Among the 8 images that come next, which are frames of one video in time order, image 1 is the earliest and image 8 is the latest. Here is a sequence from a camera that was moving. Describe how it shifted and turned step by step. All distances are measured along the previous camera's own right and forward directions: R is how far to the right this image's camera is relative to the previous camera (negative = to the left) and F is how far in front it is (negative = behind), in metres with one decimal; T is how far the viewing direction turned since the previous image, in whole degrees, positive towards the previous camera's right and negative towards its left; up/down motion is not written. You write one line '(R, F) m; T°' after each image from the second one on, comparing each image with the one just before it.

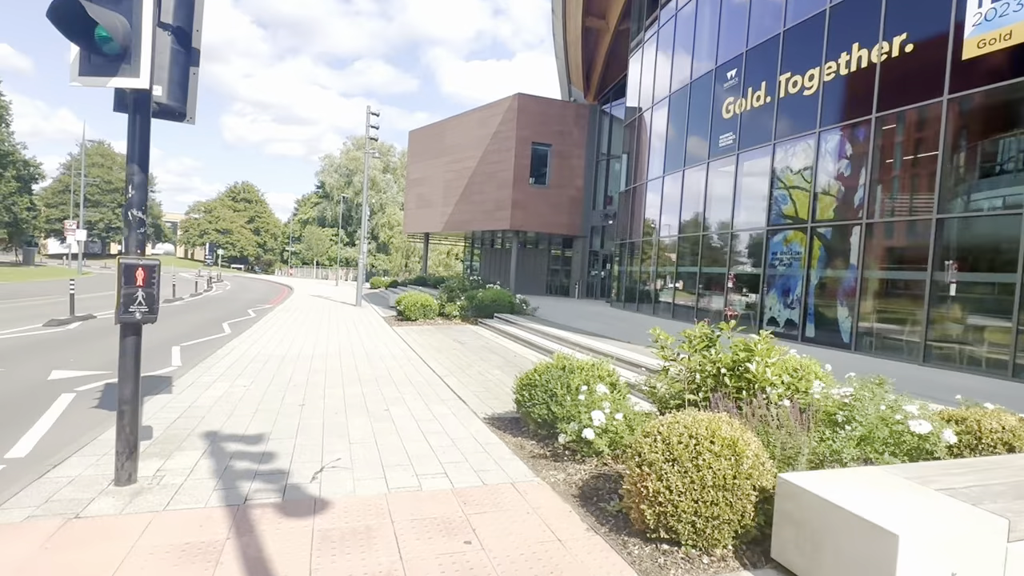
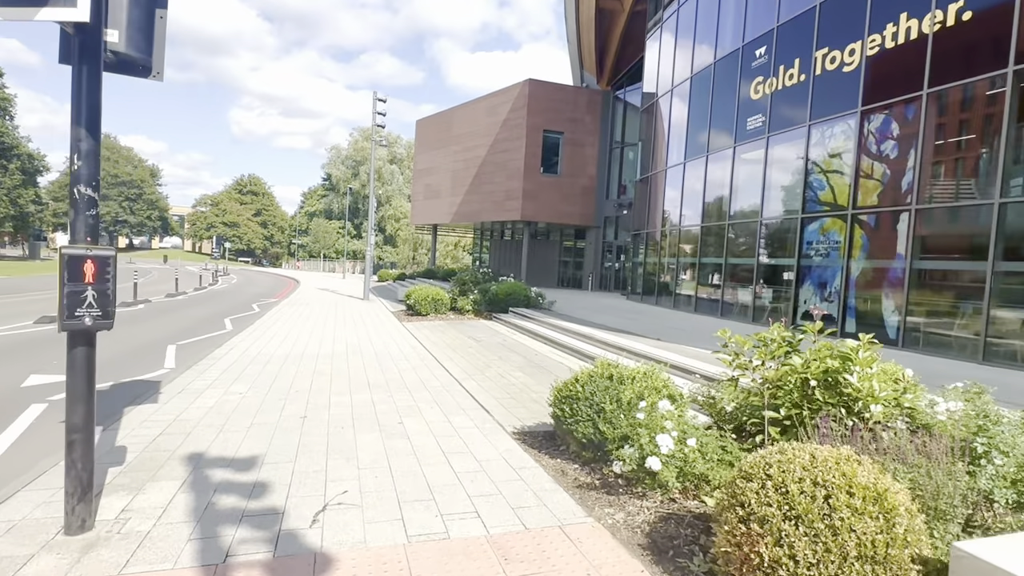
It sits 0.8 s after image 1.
(-0.2, +0.8) m; -1°
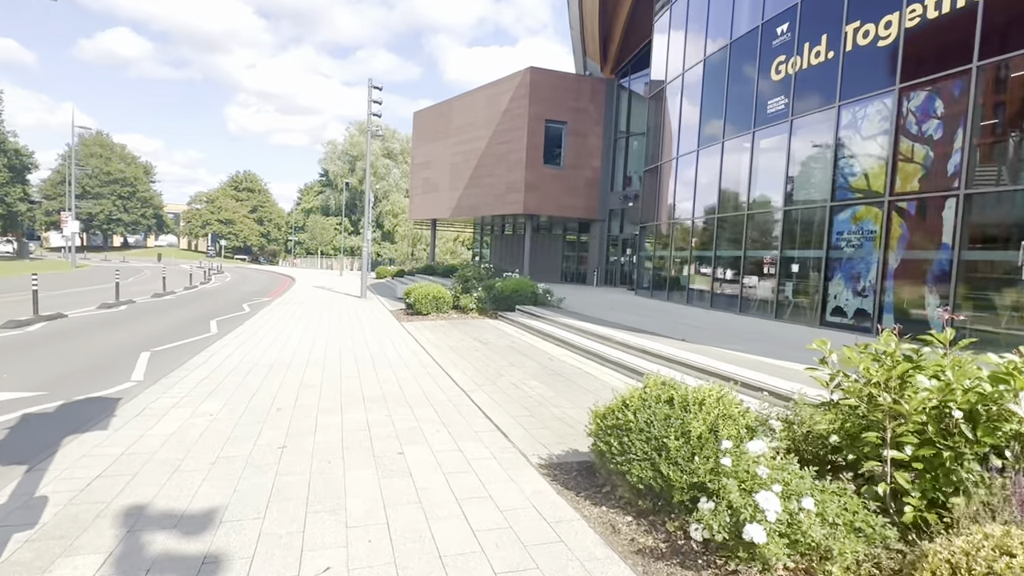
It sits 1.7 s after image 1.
(-0.2, +1.0) m; 0°
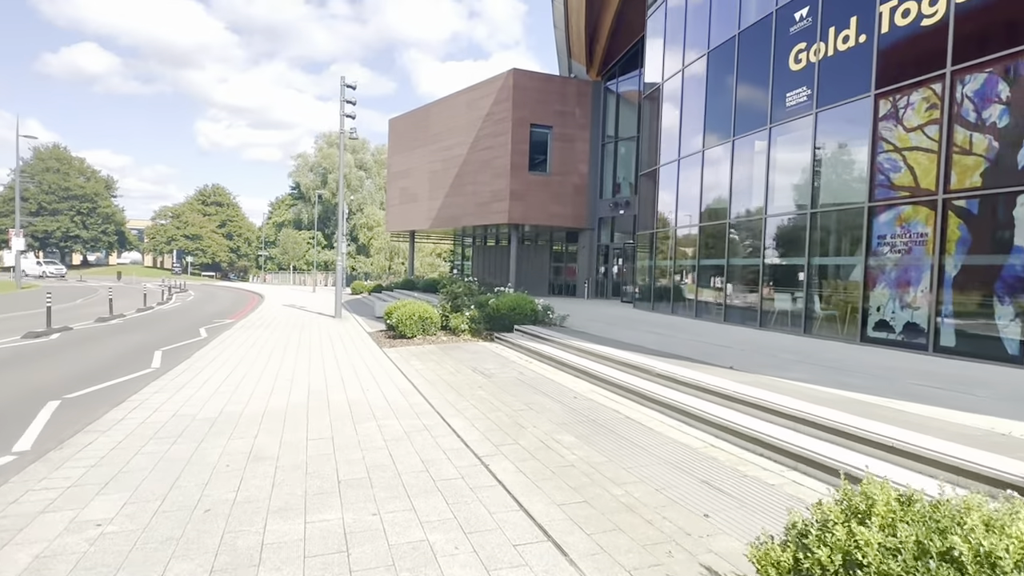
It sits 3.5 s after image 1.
(-0.5, +1.8) m; +2°
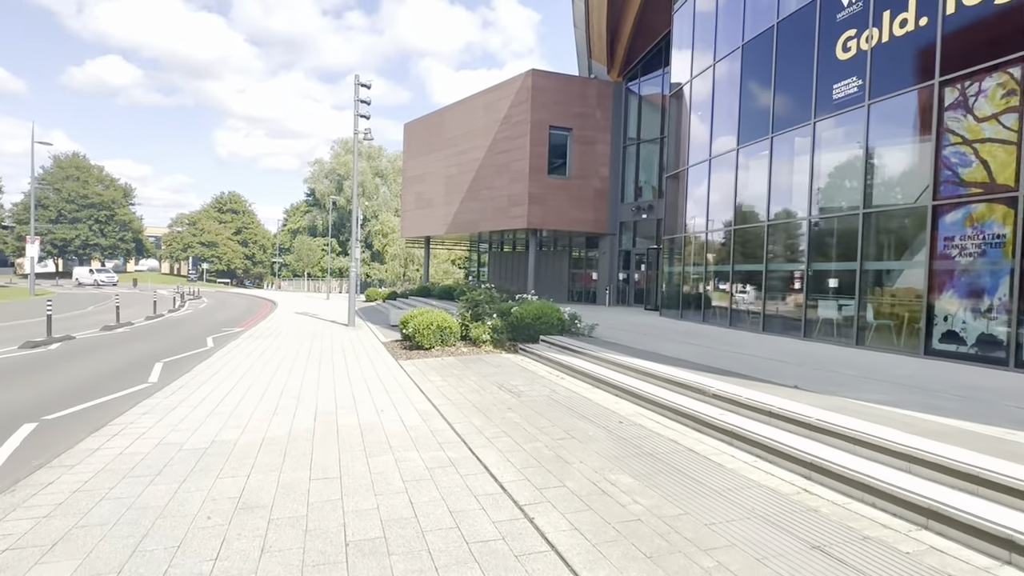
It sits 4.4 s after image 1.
(-0.3, +0.9) m; -1°
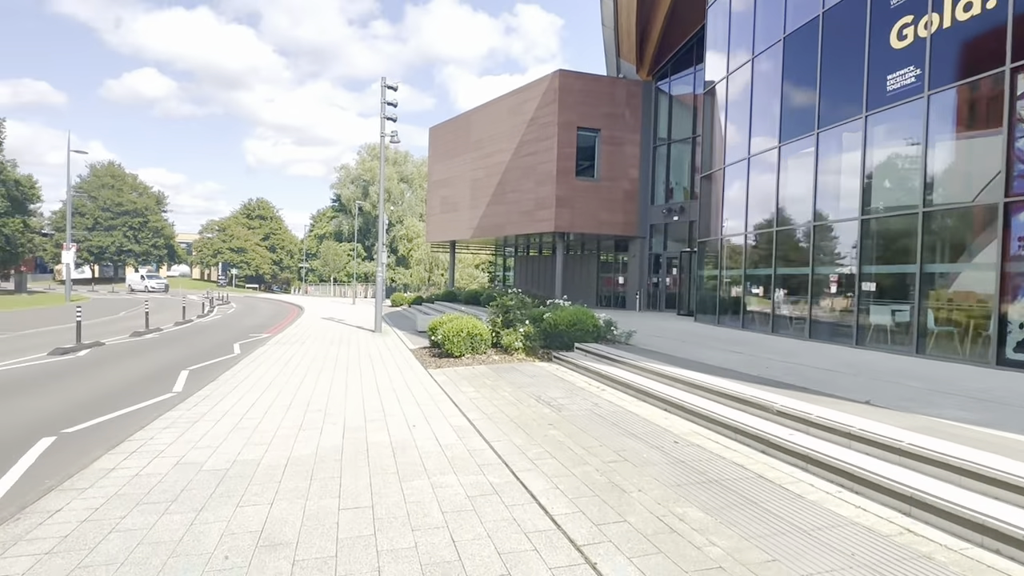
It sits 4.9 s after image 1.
(-0.2, +0.5) m; -2°
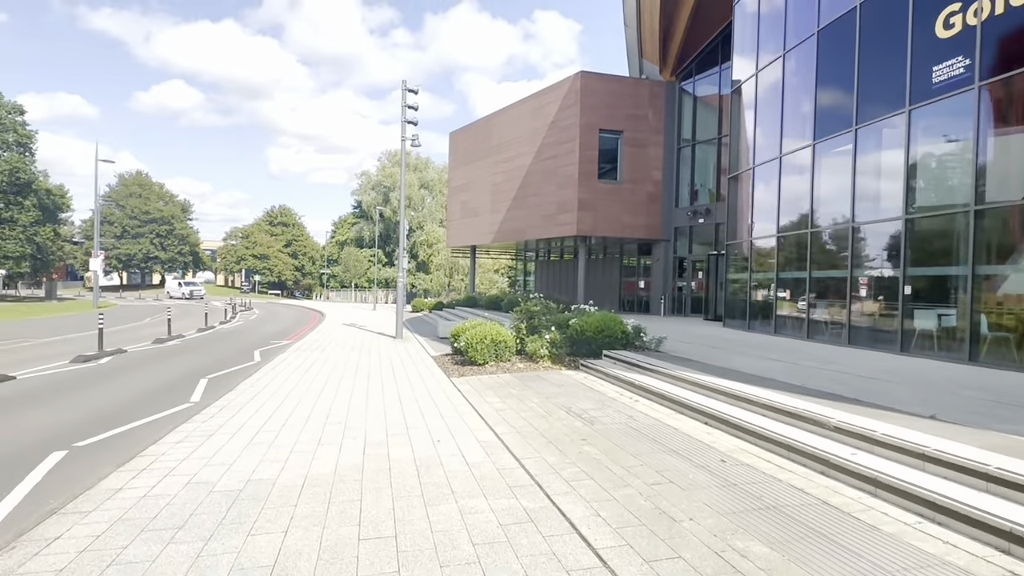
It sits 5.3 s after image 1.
(-0.1, +0.4) m; -2°
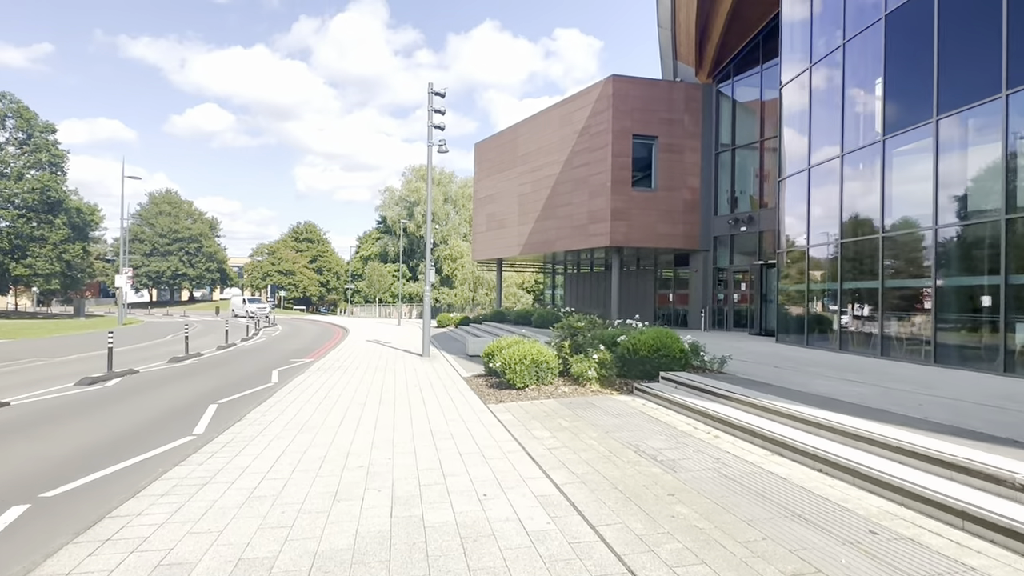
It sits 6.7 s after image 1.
(-0.4, +1.2) m; -2°
